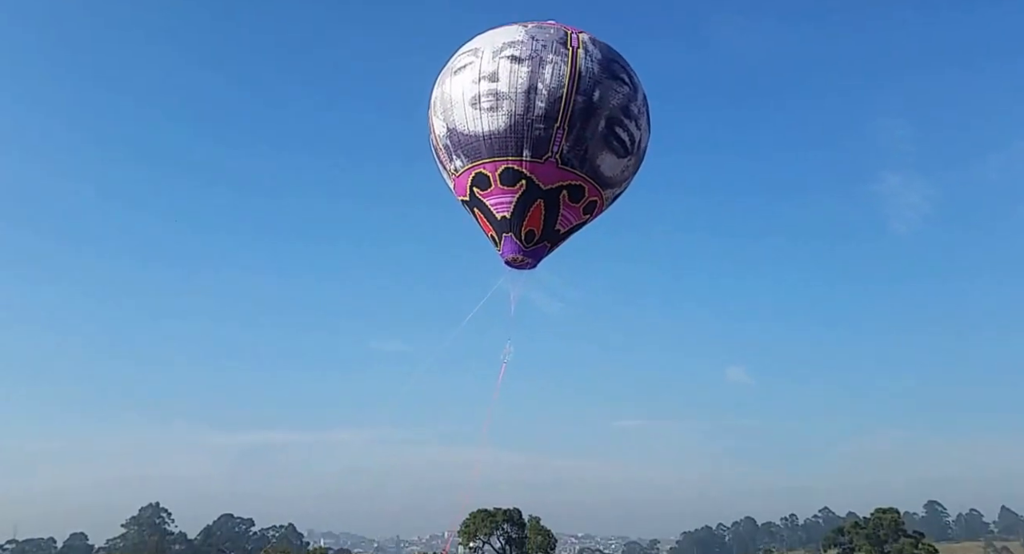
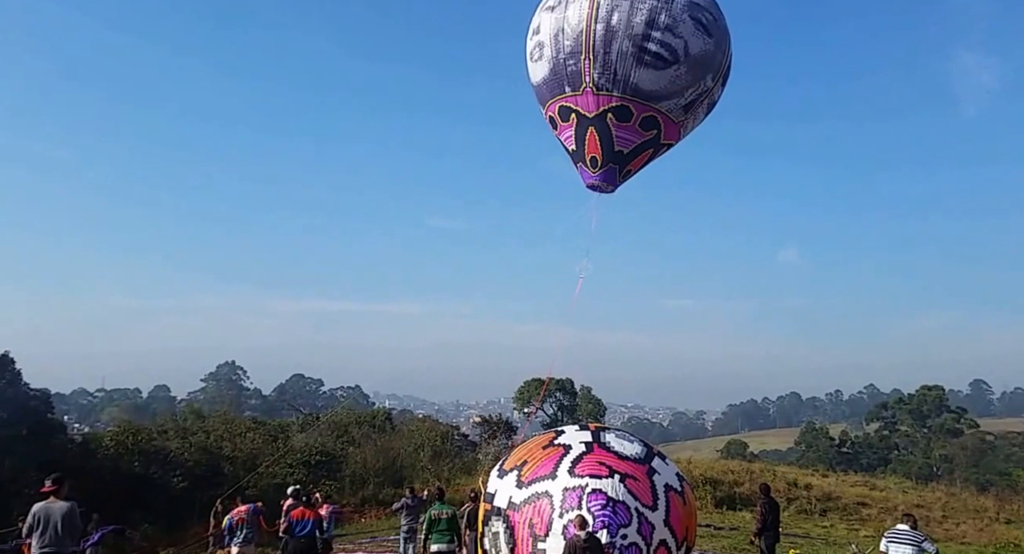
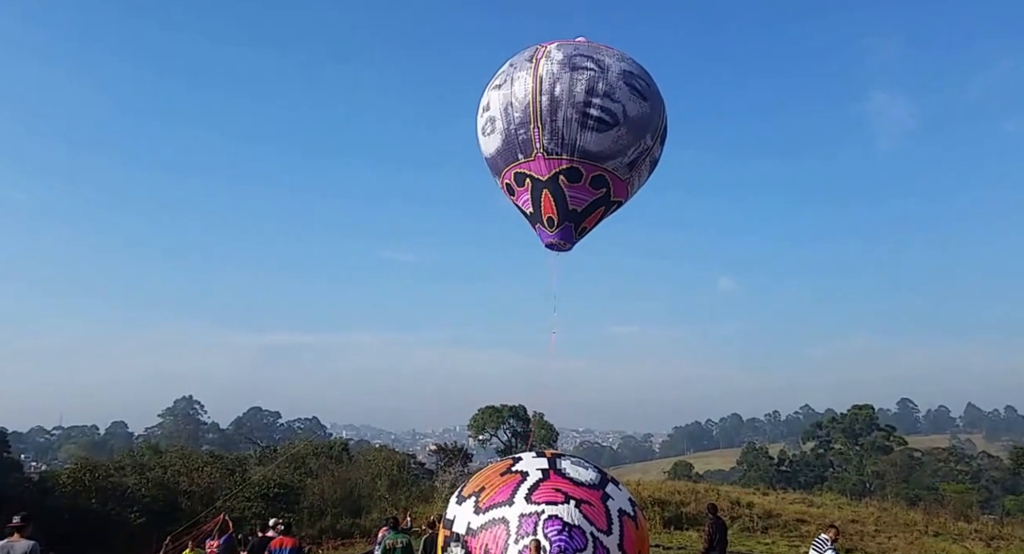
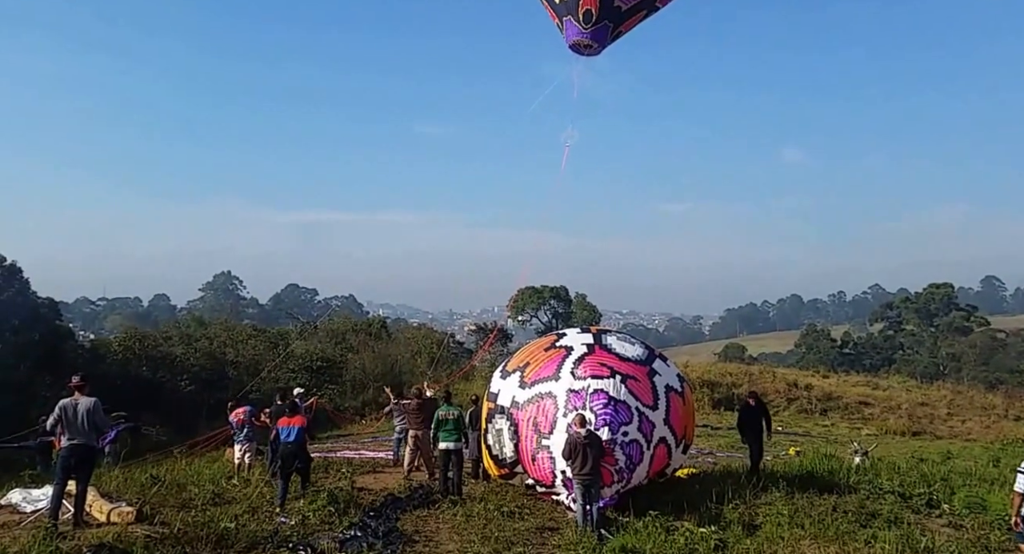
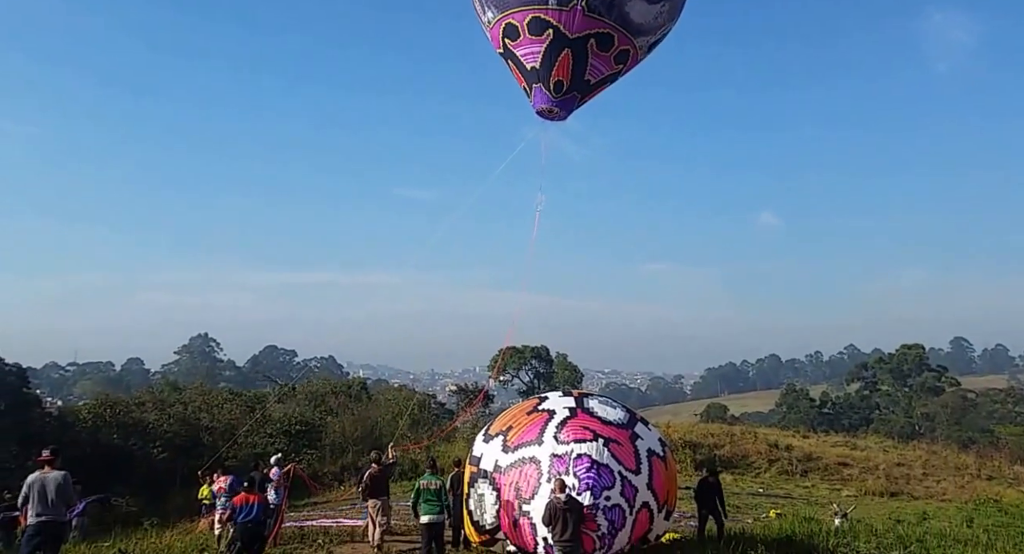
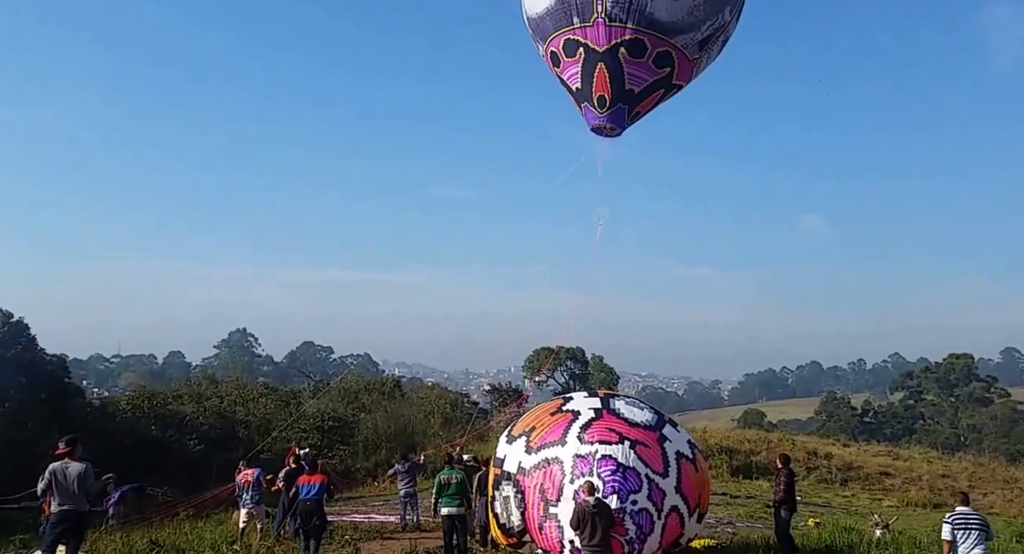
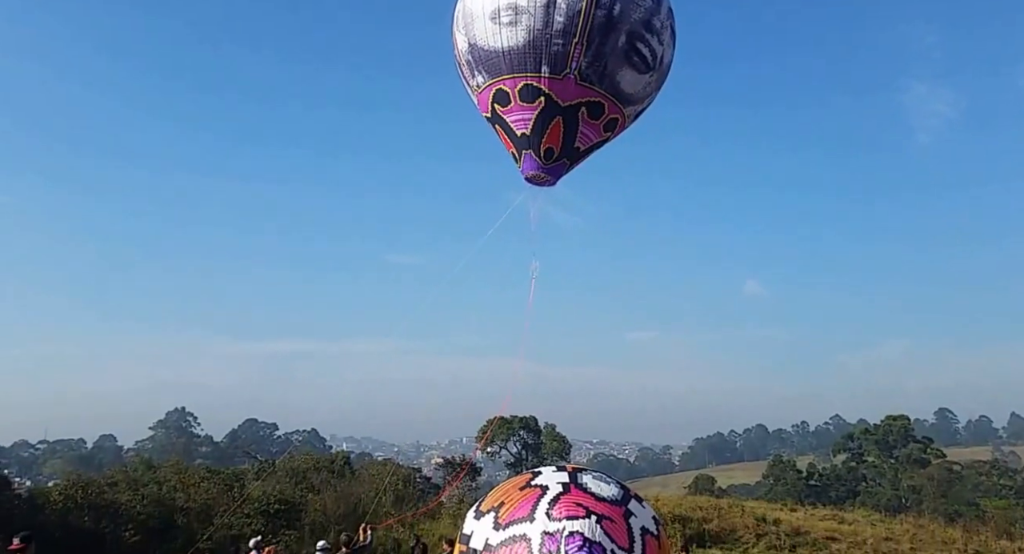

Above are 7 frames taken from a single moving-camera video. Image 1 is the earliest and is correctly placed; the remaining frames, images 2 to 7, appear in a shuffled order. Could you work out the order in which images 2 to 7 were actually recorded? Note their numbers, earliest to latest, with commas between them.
7, 5, 4, 6, 2, 3
